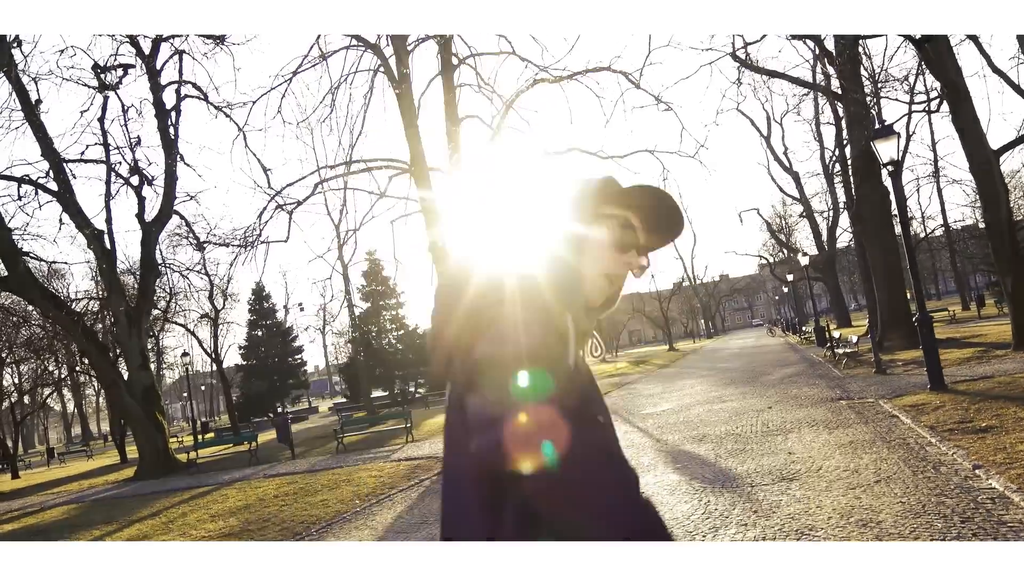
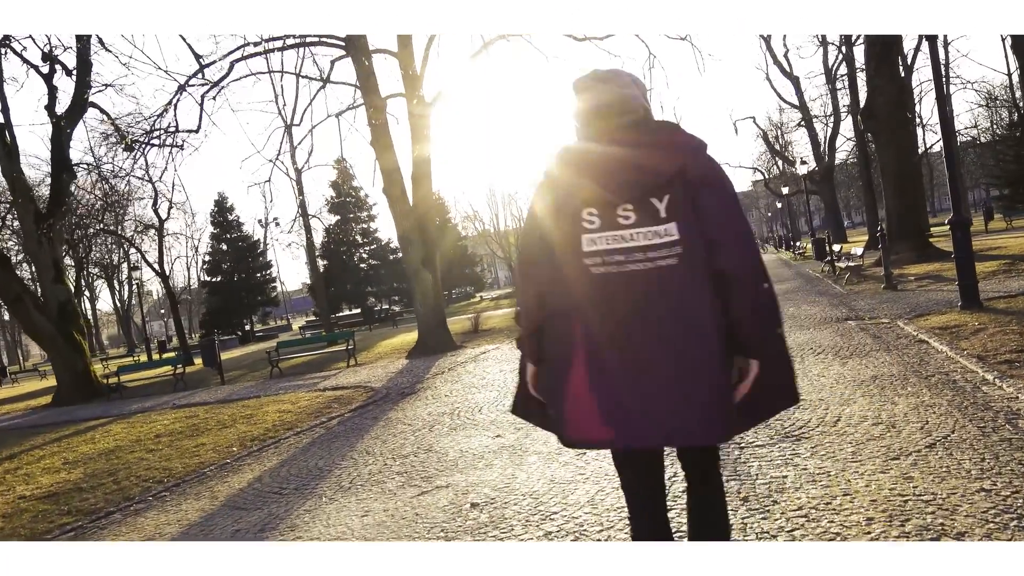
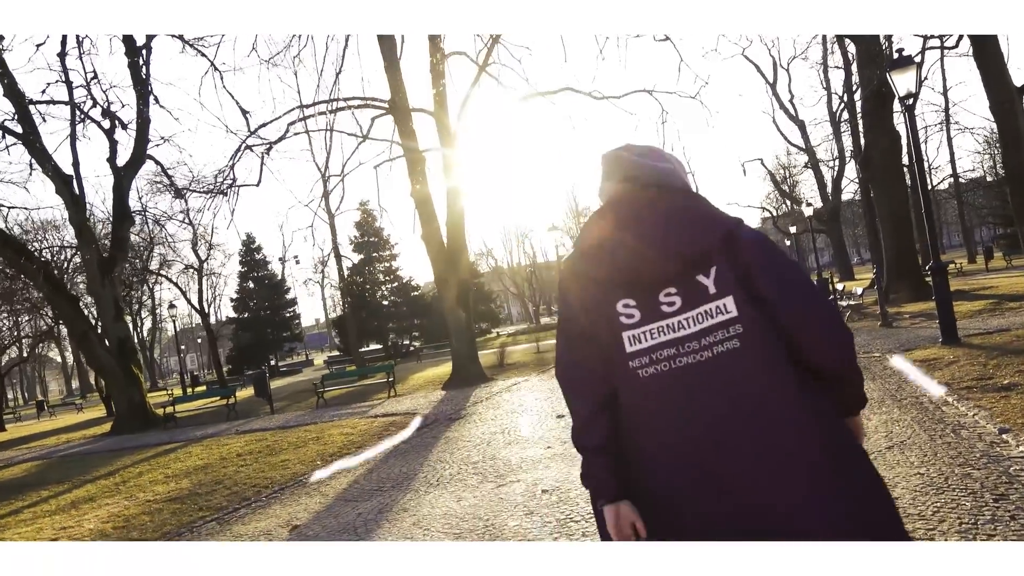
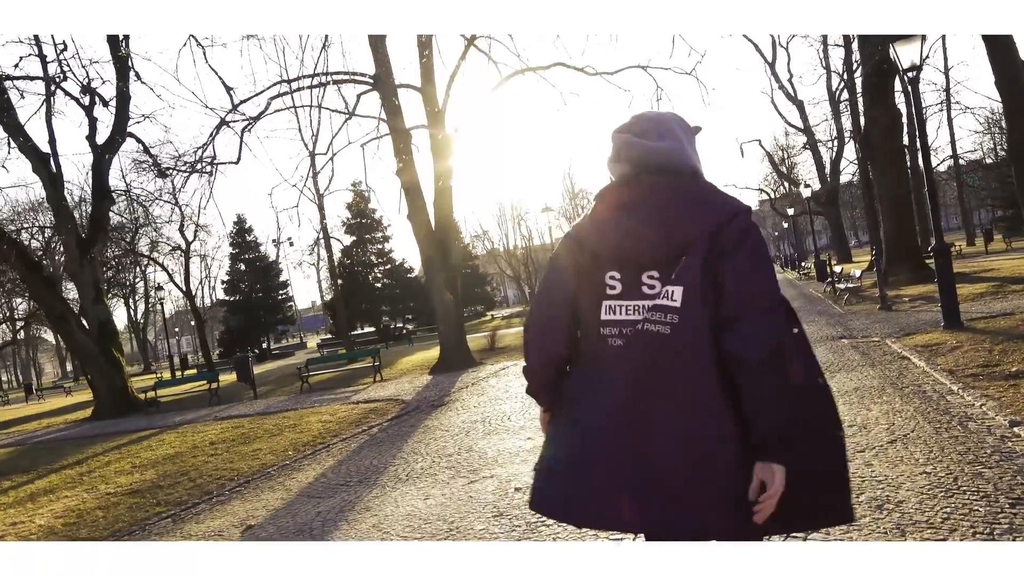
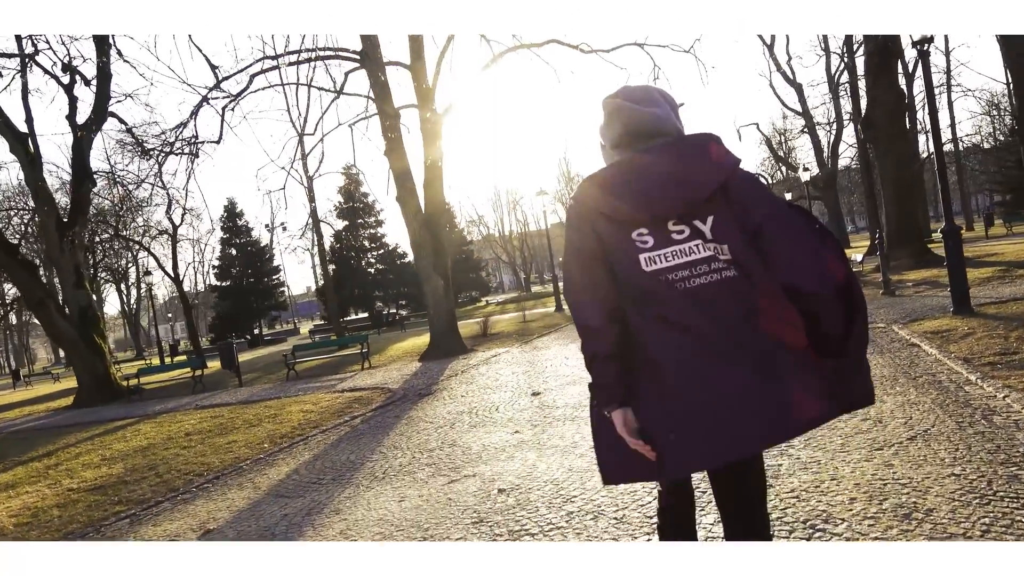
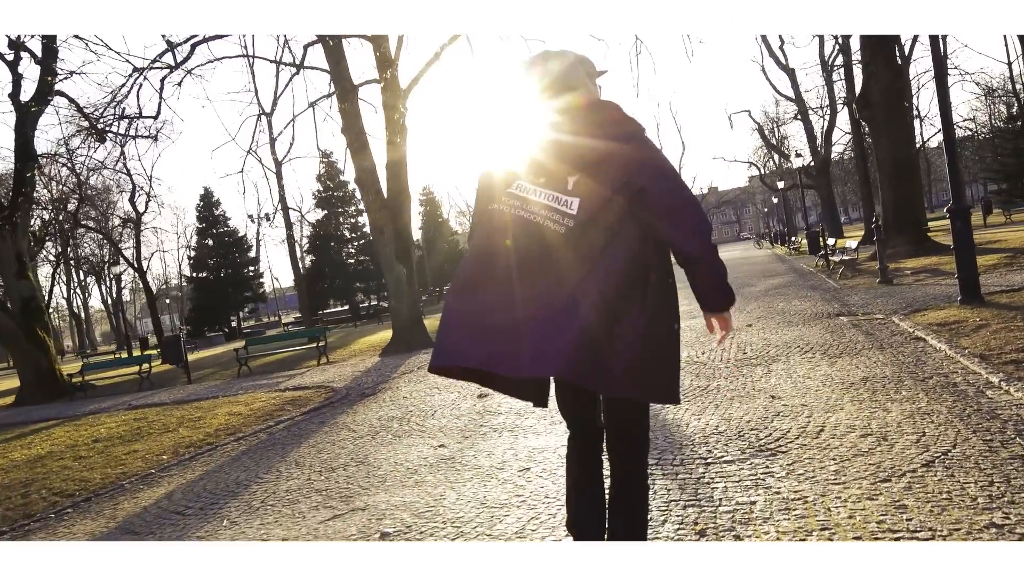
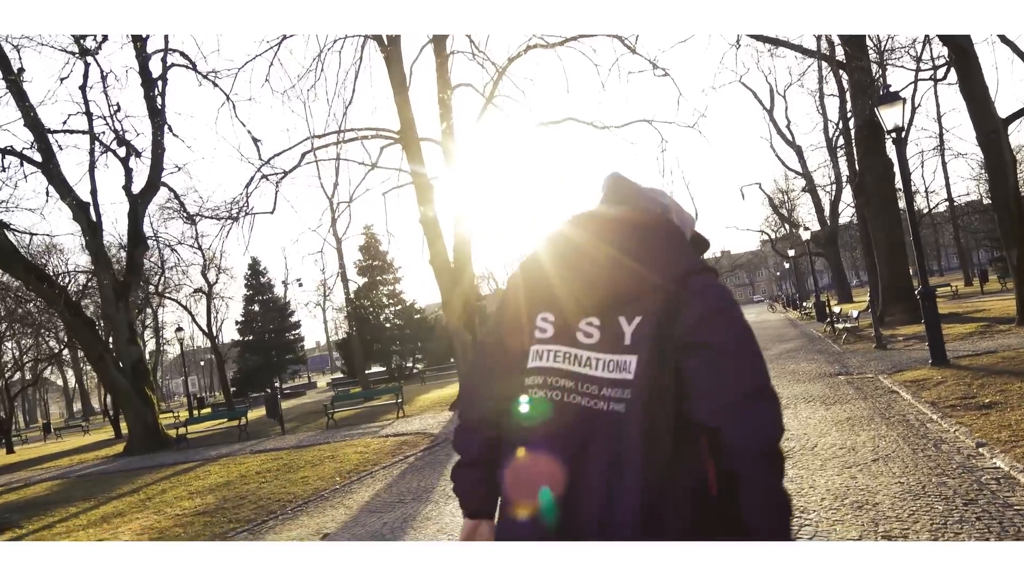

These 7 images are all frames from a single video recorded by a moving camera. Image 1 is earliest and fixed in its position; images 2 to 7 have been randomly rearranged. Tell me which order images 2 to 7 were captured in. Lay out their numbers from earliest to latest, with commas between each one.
7, 3, 4, 5, 2, 6
